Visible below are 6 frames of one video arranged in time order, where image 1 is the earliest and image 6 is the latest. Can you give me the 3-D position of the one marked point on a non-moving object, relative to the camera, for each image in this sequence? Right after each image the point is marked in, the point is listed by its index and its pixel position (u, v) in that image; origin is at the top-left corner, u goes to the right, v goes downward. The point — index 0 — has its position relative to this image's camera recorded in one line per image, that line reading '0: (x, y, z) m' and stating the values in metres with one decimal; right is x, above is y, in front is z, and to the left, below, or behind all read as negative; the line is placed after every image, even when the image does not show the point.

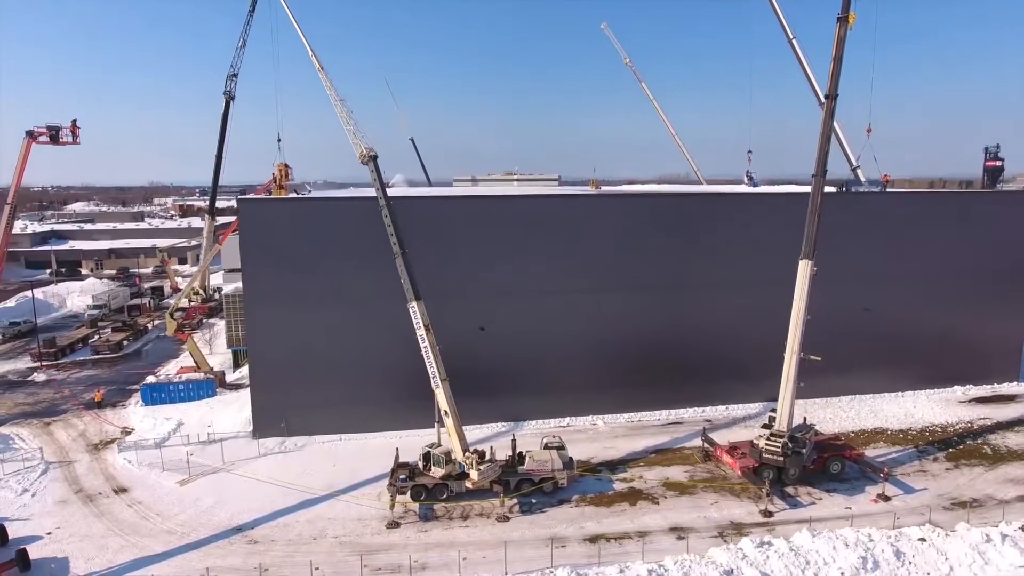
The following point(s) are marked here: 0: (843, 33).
0: (+6.5, +5.0, +11.0) m
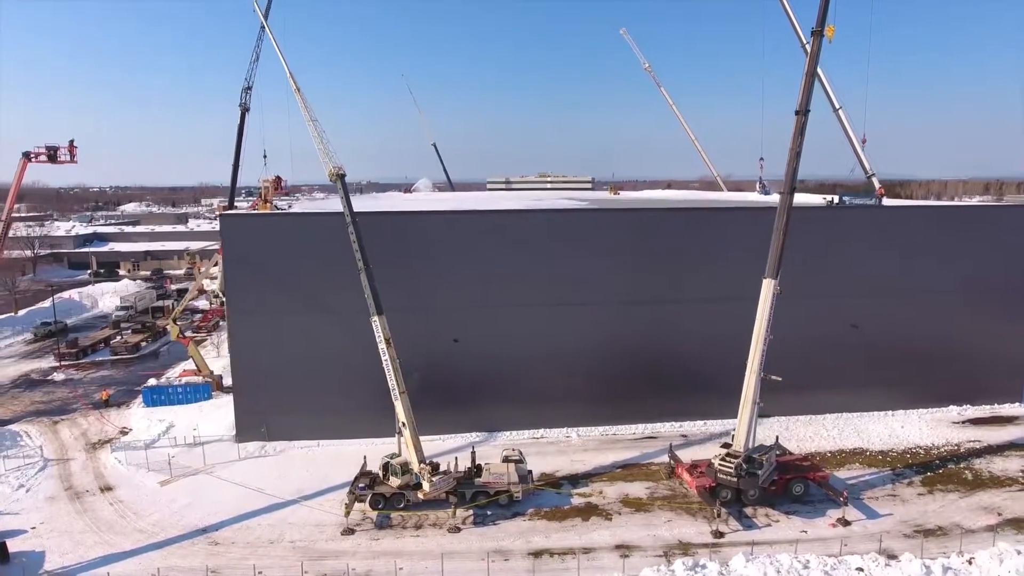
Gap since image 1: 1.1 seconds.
0: (+5.9, +4.7, +10.9) m
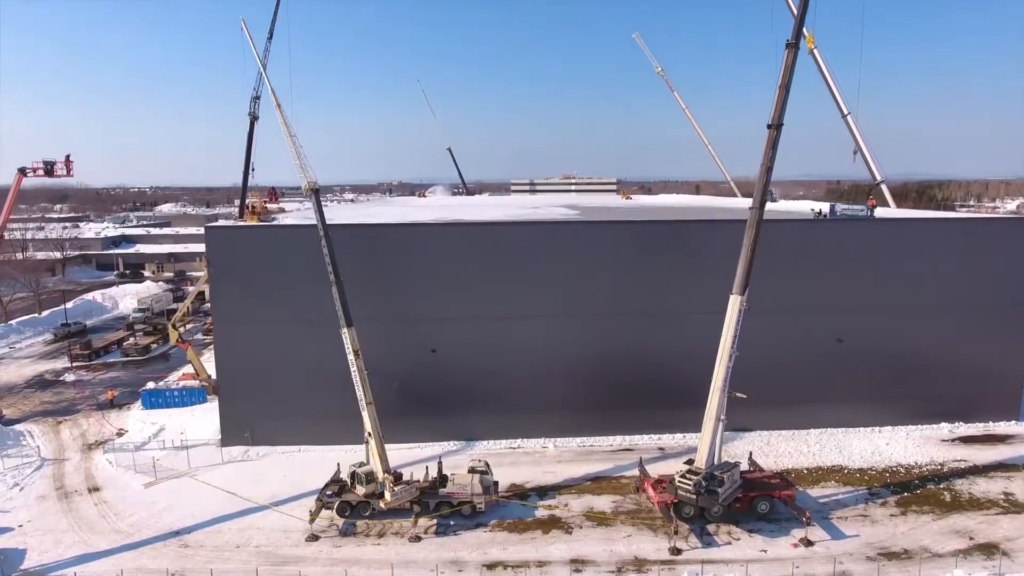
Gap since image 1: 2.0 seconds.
0: (+5.4, +4.4, +10.8) m
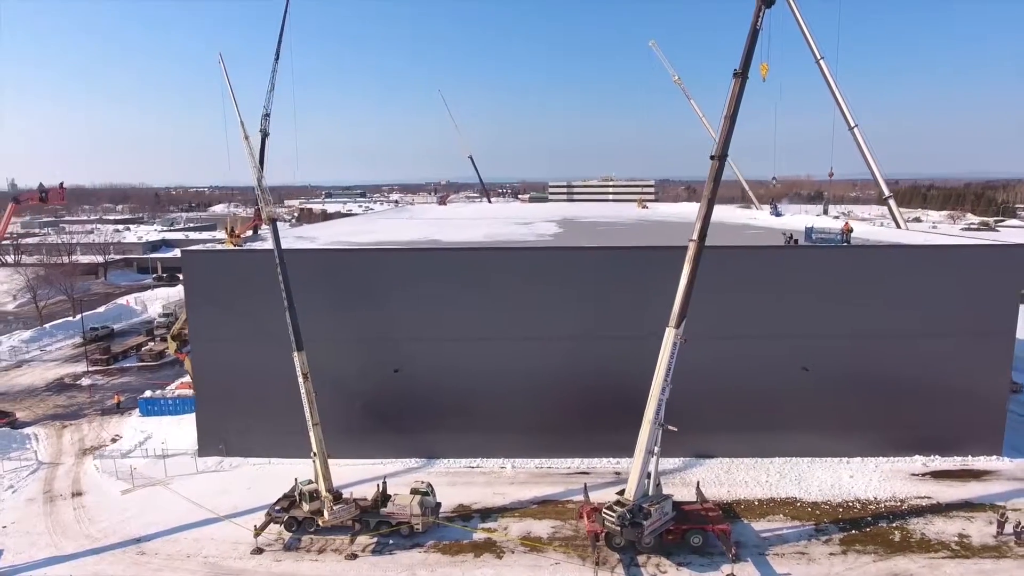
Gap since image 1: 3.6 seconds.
0: (+4.3, +3.8, +10.7) m
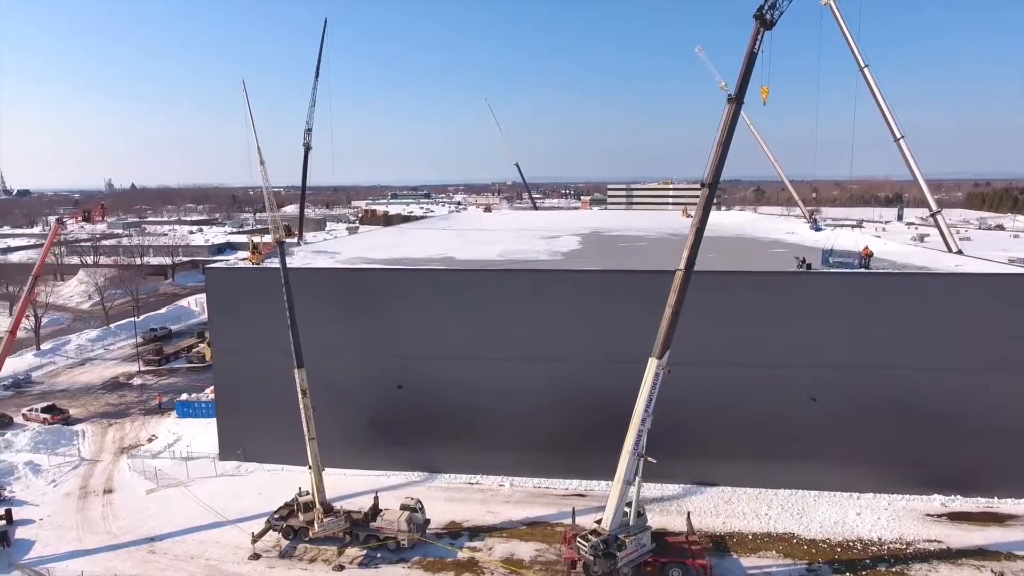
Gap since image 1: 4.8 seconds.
0: (+4.1, +3.2, +10.5) m
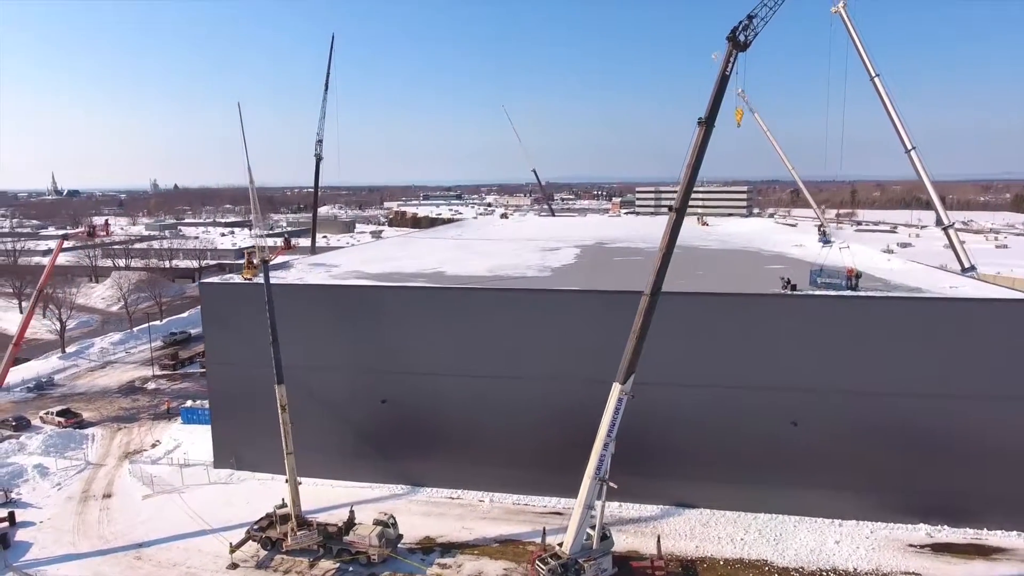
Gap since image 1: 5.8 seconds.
0: (+3.6, +2.8, +10.5) m
